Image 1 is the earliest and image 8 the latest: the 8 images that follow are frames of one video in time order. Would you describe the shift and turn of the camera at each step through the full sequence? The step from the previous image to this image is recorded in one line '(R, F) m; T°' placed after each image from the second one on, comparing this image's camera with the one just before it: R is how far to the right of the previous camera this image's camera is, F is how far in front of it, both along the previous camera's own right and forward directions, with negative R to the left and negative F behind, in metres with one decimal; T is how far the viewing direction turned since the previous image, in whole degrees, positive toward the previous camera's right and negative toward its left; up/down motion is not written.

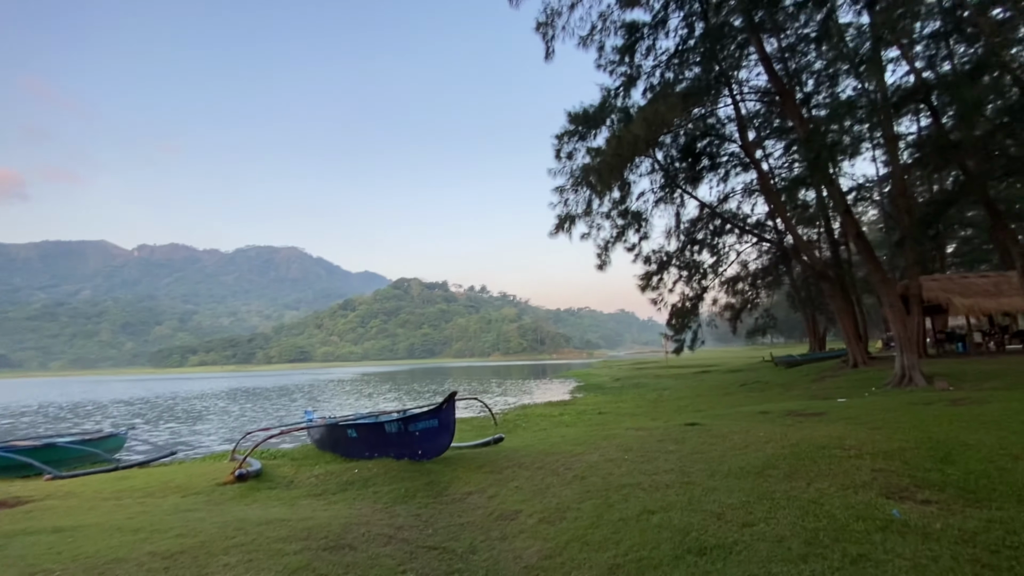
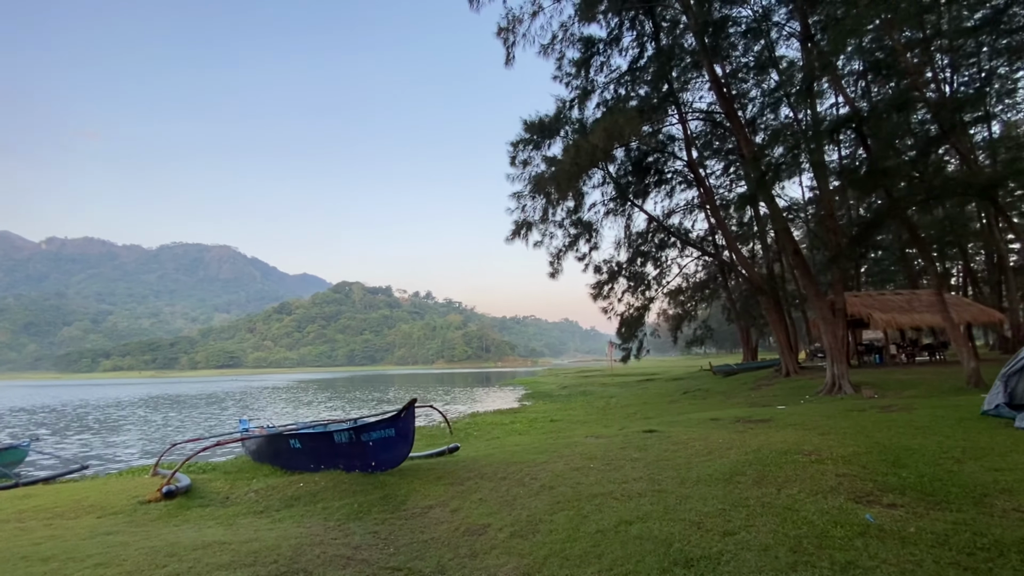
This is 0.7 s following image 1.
(-0.4, +0.4) m; +6°
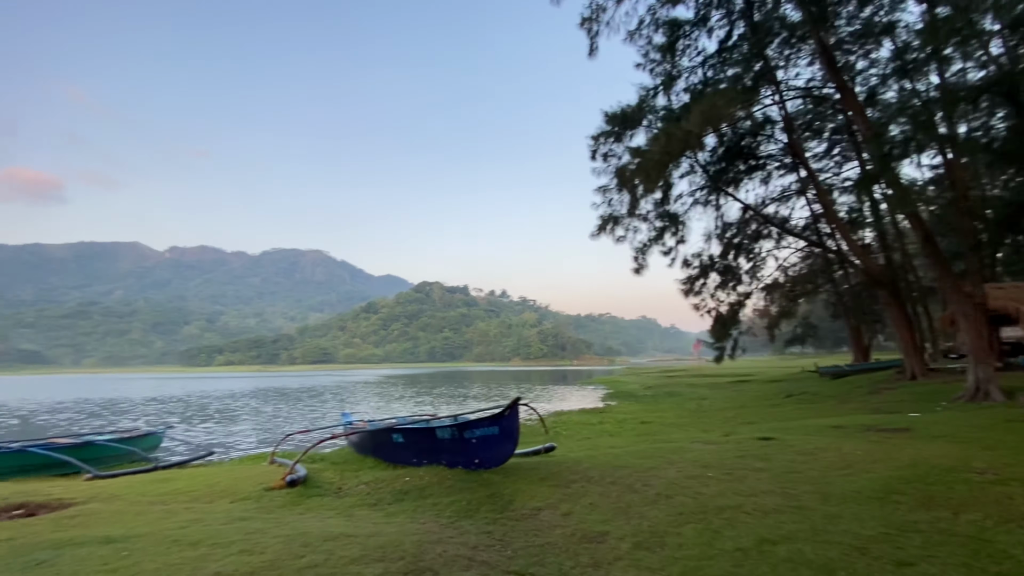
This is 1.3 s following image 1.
(-0.5, +0.3) m; -9°
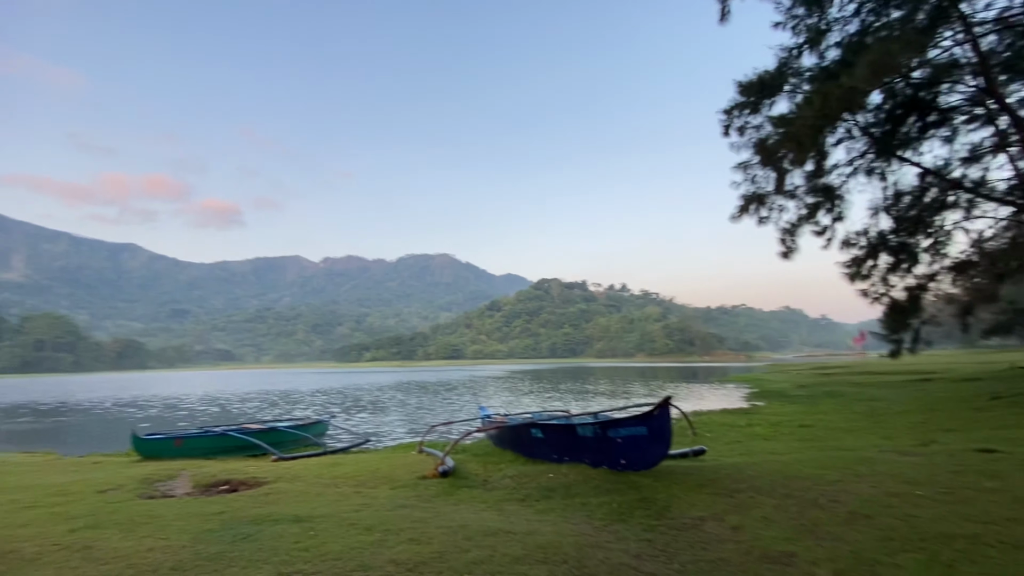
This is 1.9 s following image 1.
(-0.4, +0.3) m; -14°
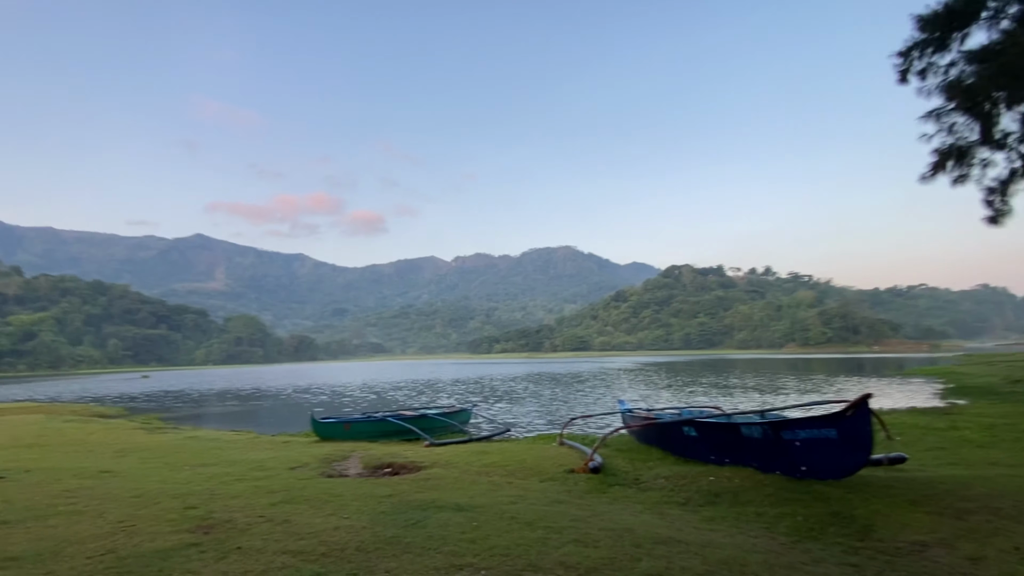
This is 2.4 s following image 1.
(-0.4, +0.3) m; -15°
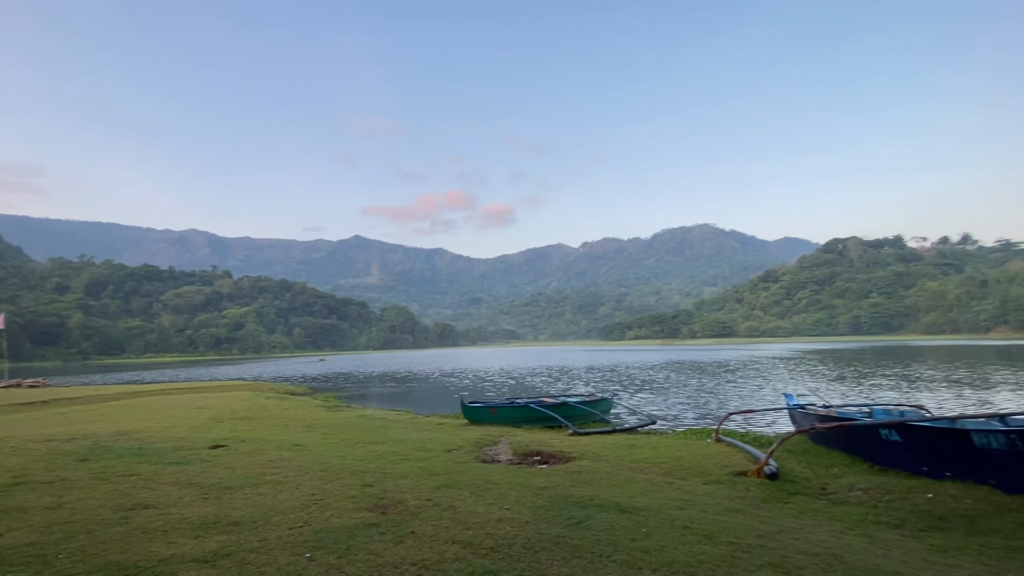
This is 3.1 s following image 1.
(-0.4, +0.4) m; -15°
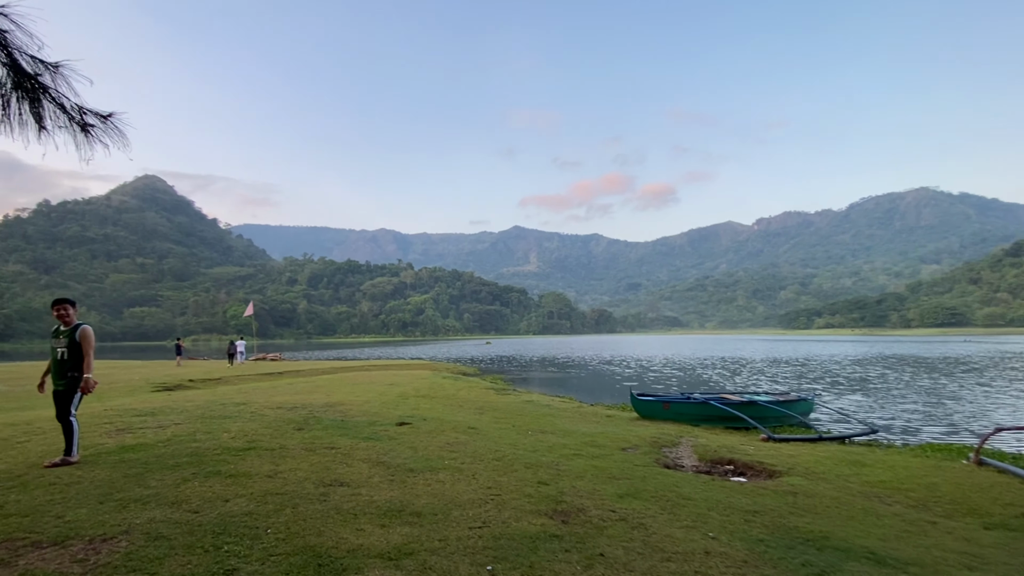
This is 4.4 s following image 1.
(-0.4, +0.8) m; -18°
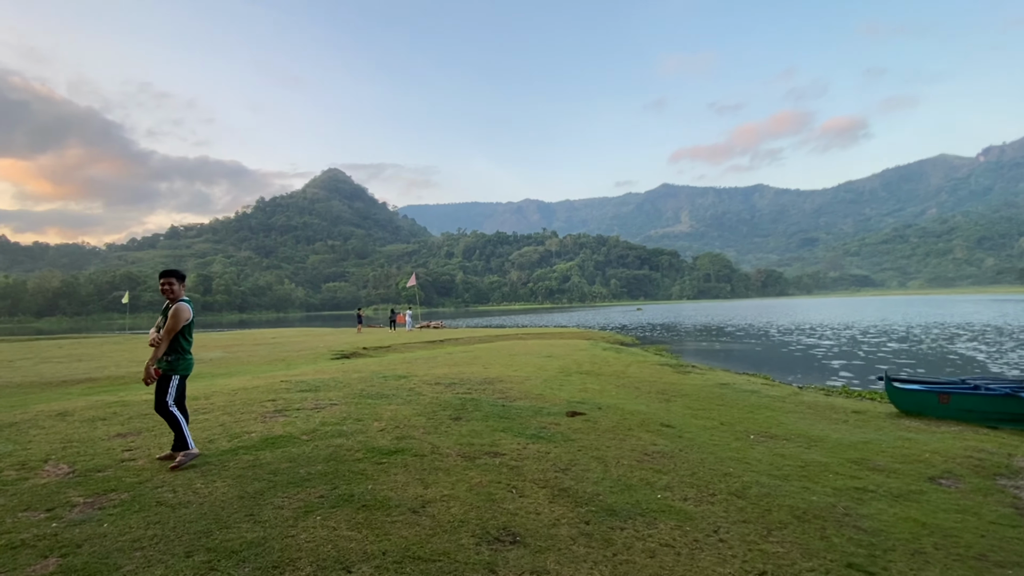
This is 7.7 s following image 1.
(-0.9, +2.5) m; -17°
